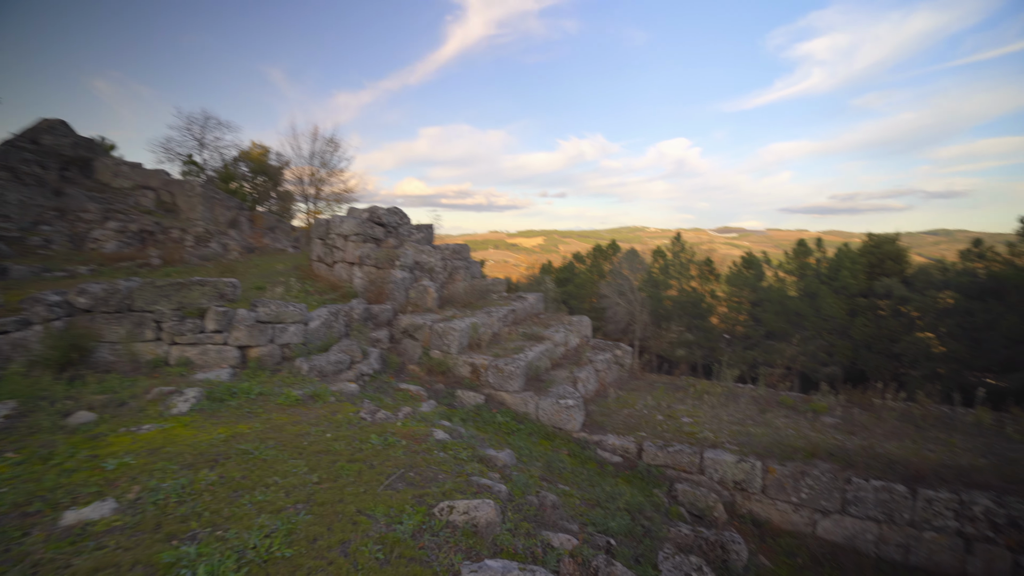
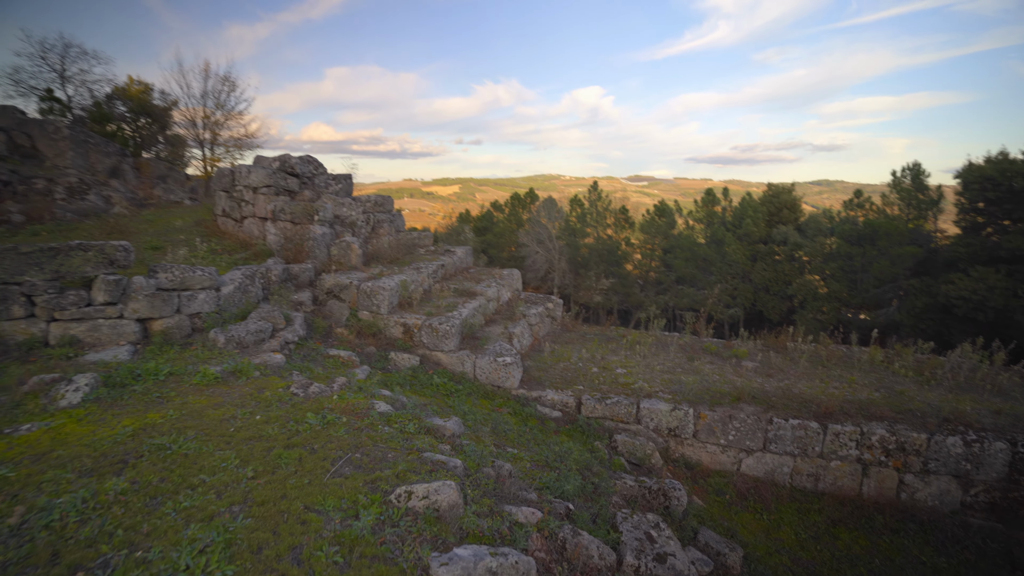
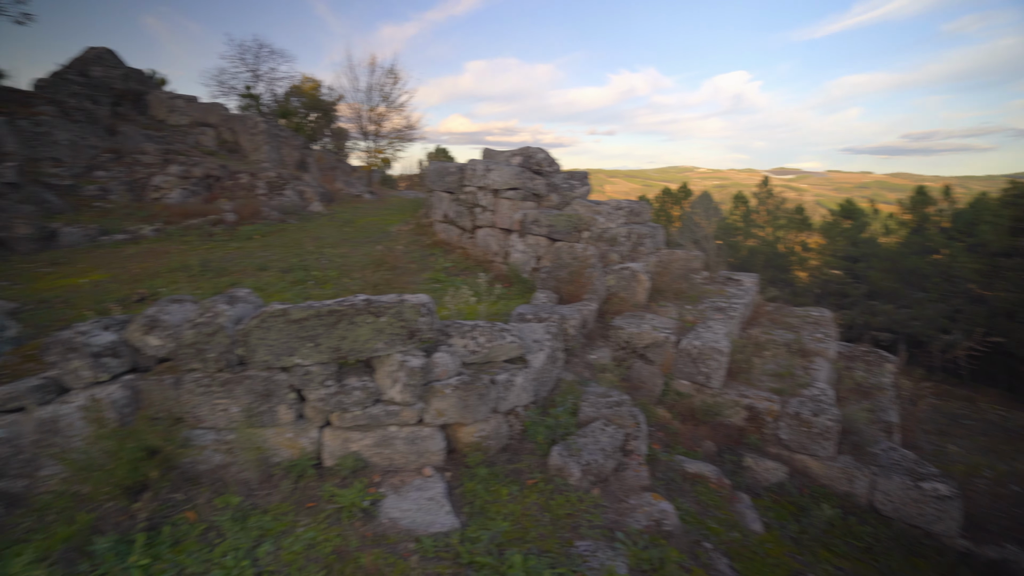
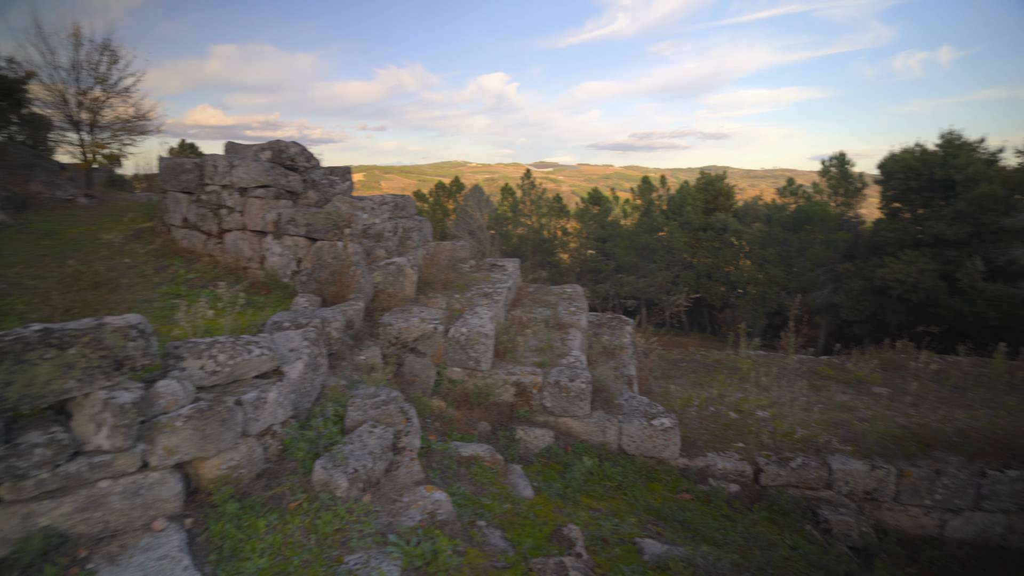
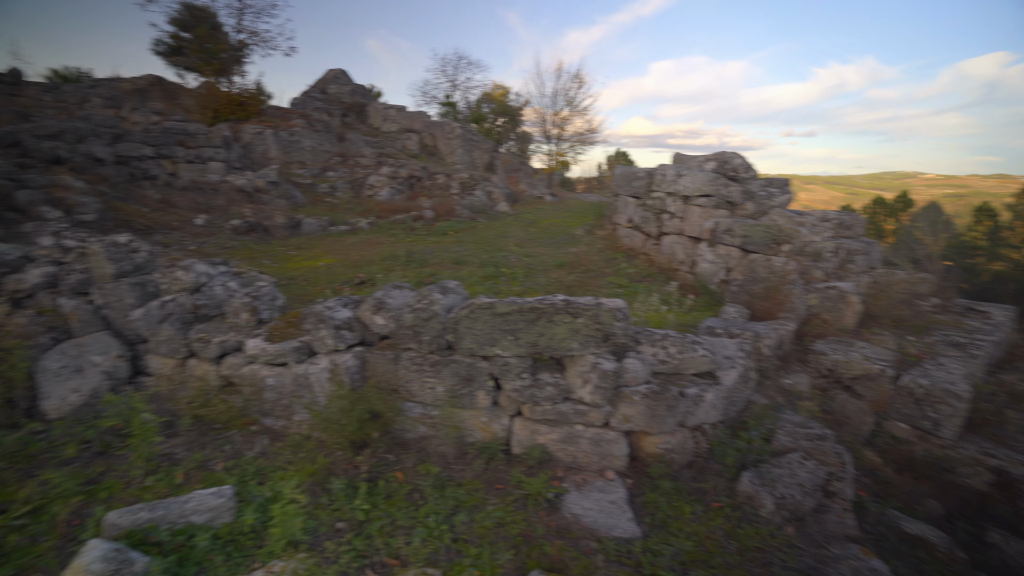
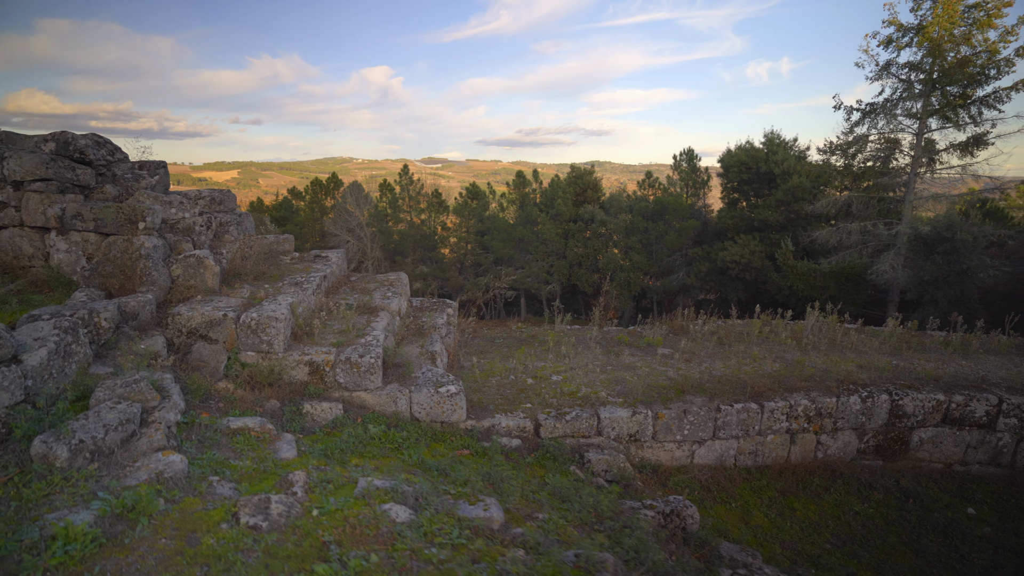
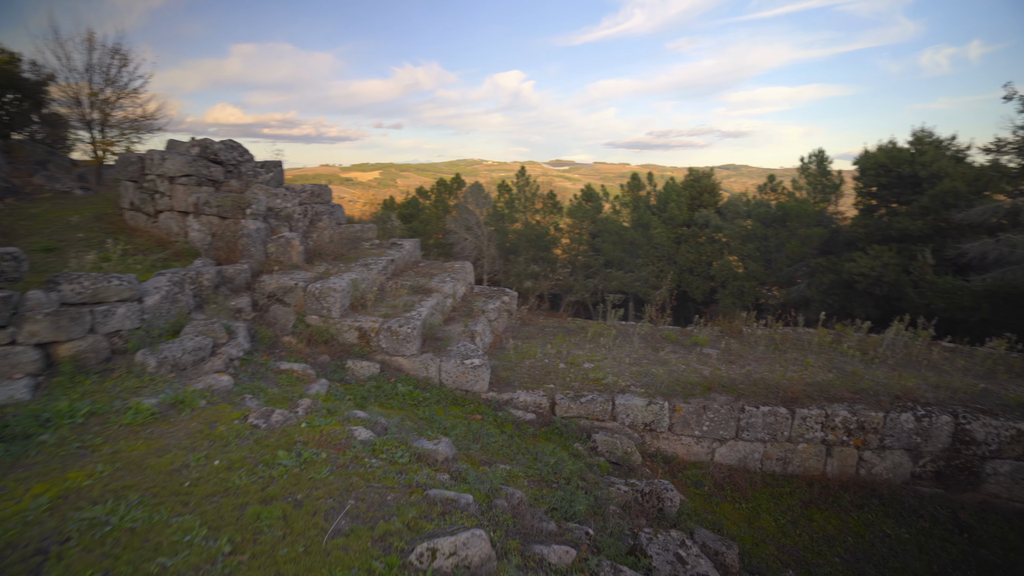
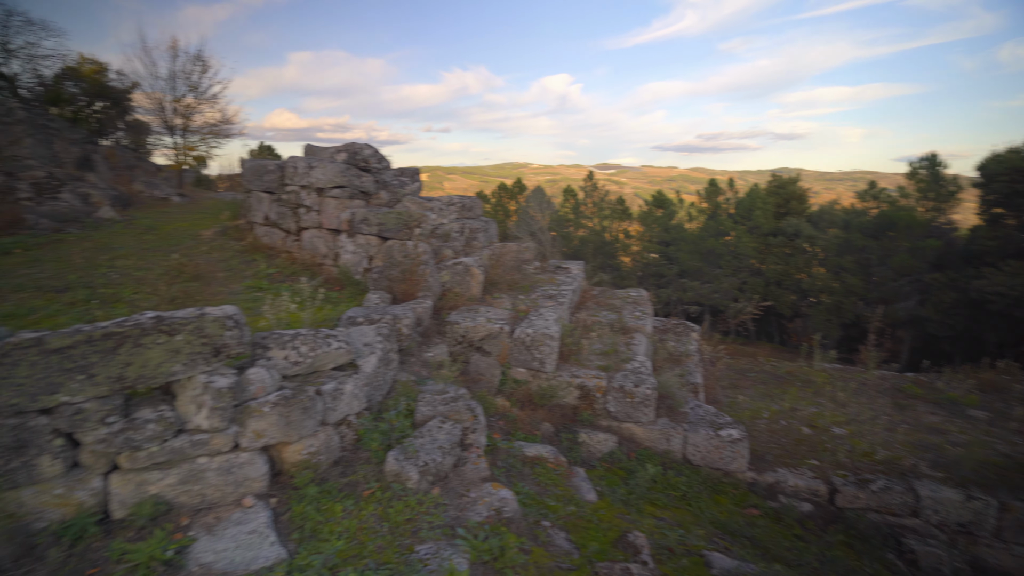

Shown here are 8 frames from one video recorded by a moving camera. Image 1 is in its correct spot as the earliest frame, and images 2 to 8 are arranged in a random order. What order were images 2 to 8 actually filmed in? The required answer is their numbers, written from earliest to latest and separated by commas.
2, 7, 6, 4, 8, 3, 5
